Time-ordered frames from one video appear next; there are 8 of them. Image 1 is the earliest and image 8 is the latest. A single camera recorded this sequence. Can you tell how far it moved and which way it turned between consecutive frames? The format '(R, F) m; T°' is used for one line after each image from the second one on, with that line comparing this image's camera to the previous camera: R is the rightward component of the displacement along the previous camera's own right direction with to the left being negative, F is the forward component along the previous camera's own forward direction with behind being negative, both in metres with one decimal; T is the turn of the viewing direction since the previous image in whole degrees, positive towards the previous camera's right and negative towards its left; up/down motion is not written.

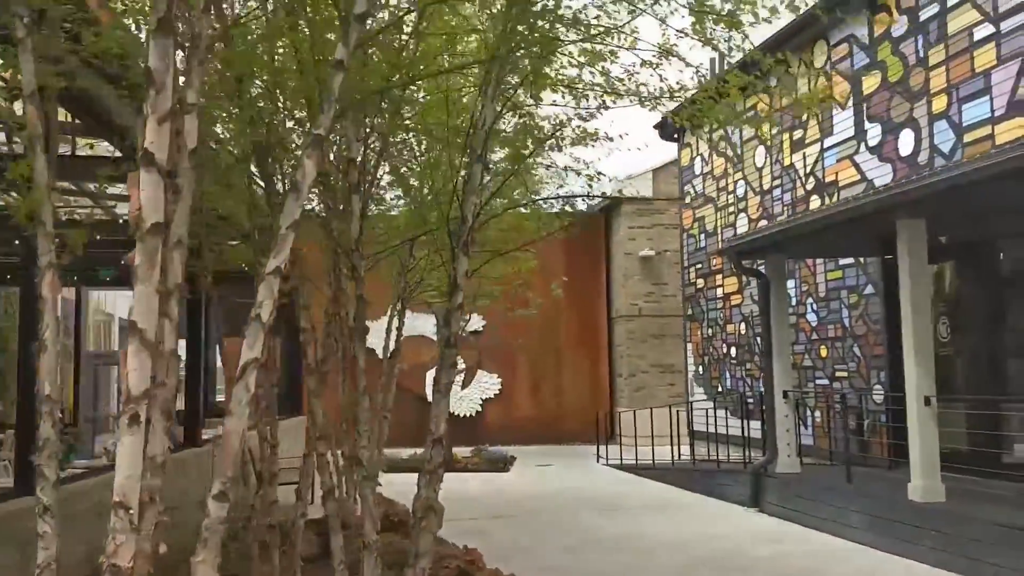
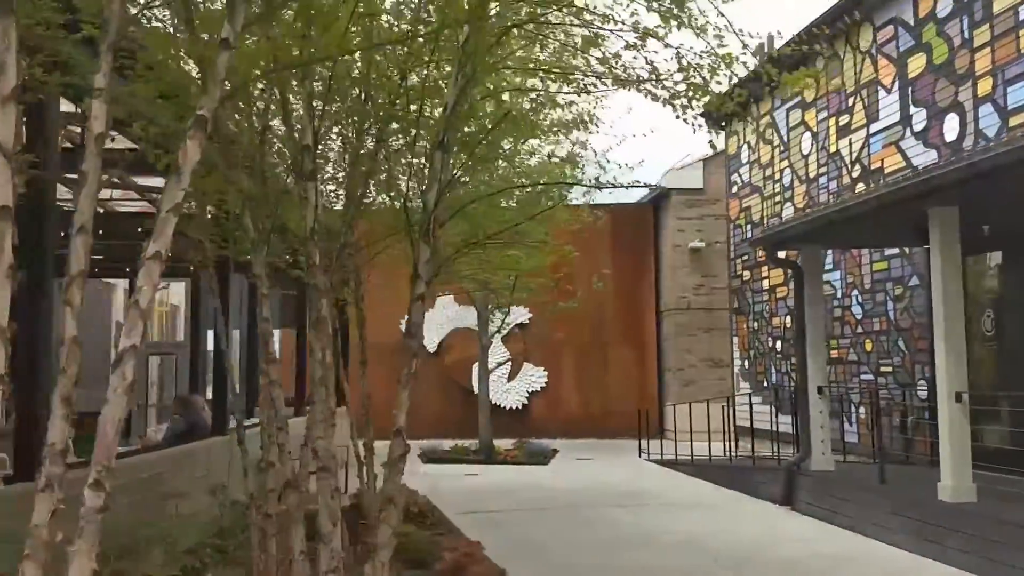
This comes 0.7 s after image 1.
(+0.3, +0.1) m; -4°
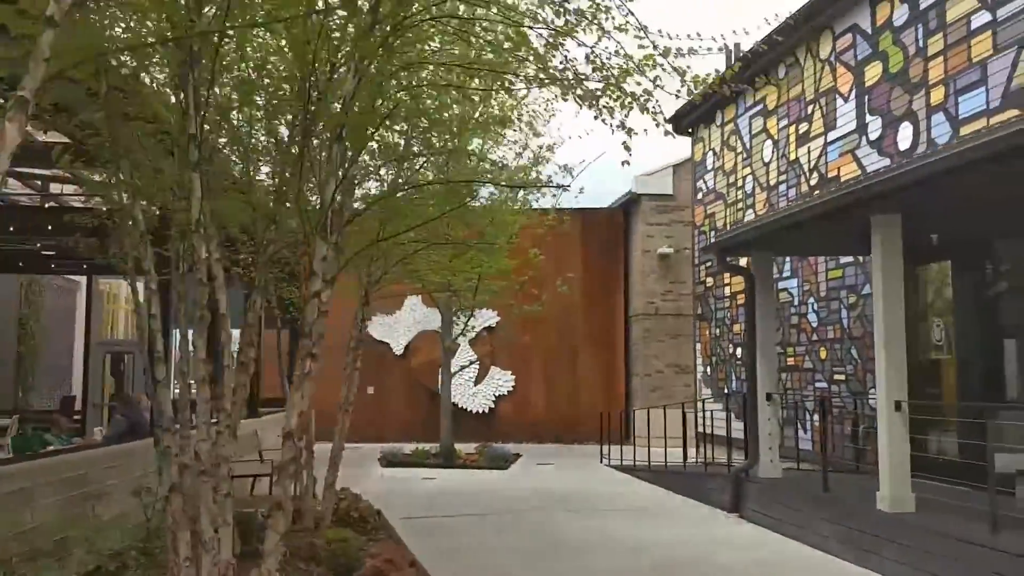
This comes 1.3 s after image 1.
(+0.3, +0.1) m; +1°
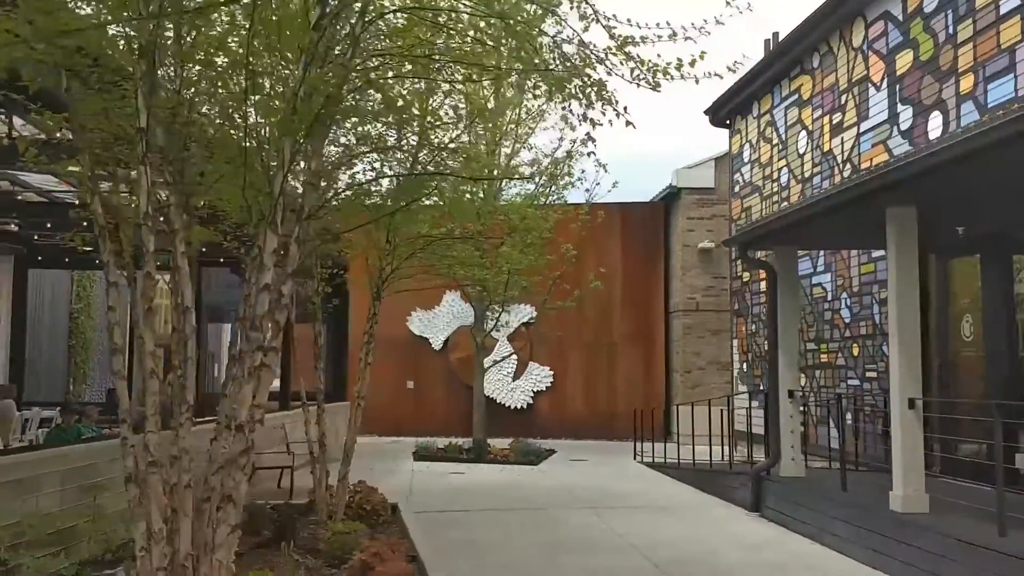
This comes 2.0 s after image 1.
(+0.3, 0.0) m; -4°
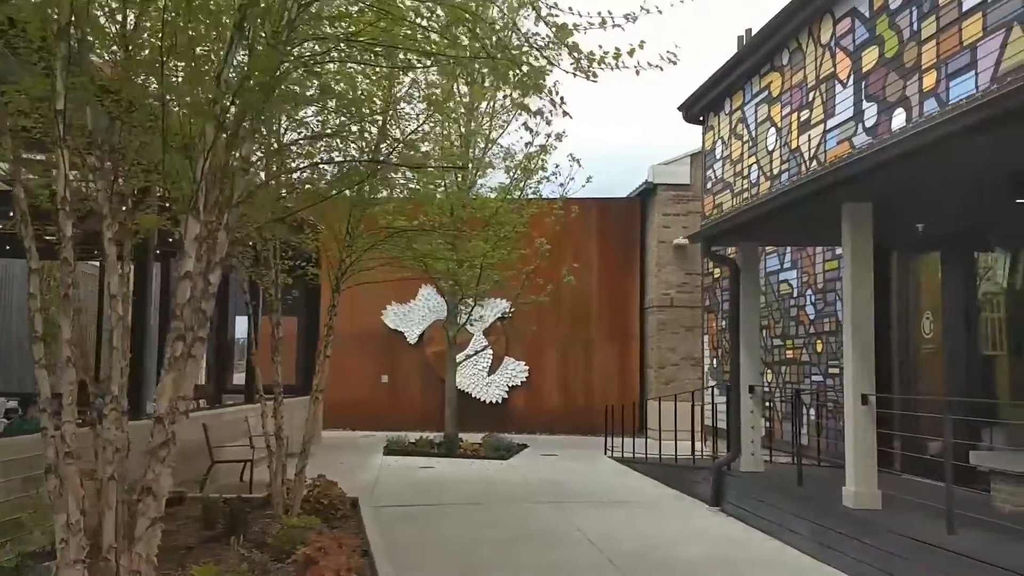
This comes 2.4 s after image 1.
(+0.2, 0.0) m; +1°
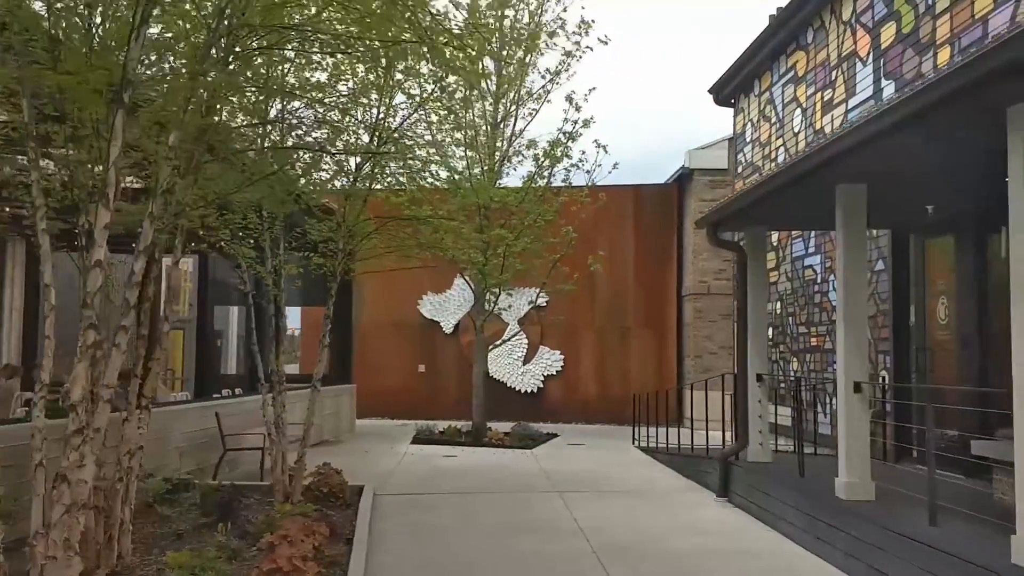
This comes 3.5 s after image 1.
(+0.5, +0.1) m; -4°
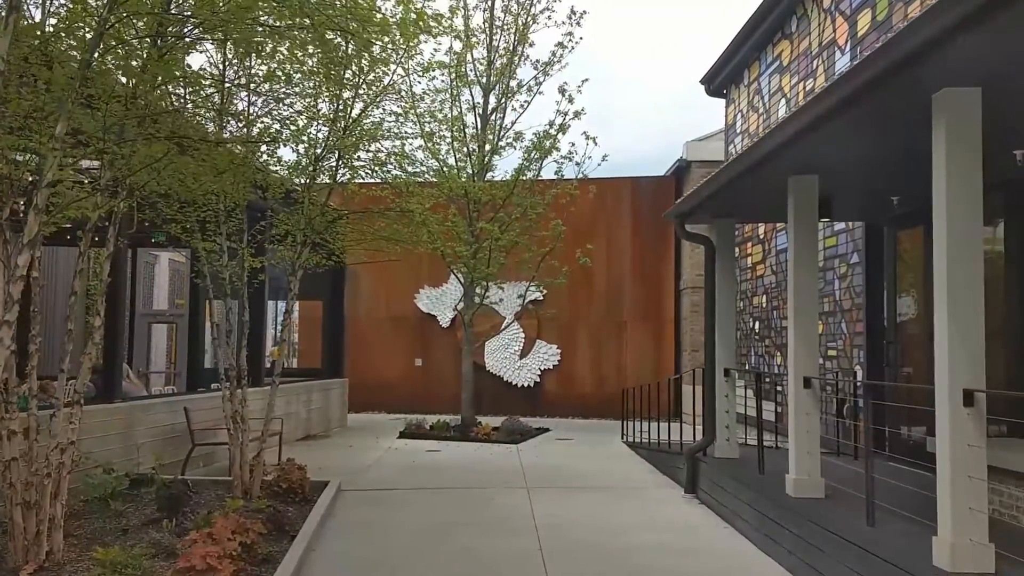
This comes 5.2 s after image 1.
(+0.4, +0.1) m; -1°
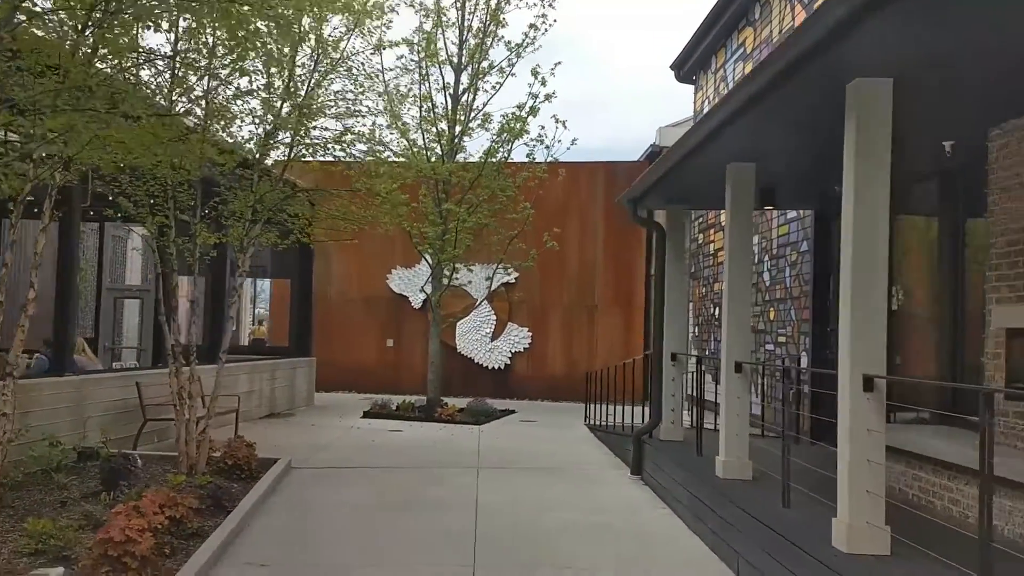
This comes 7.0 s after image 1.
(+0.3, 0.0) m; +1°
